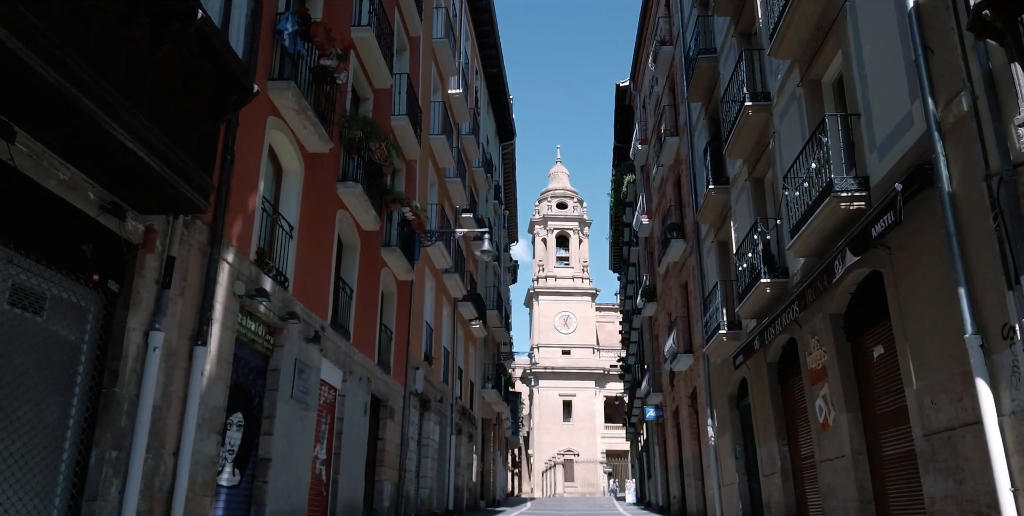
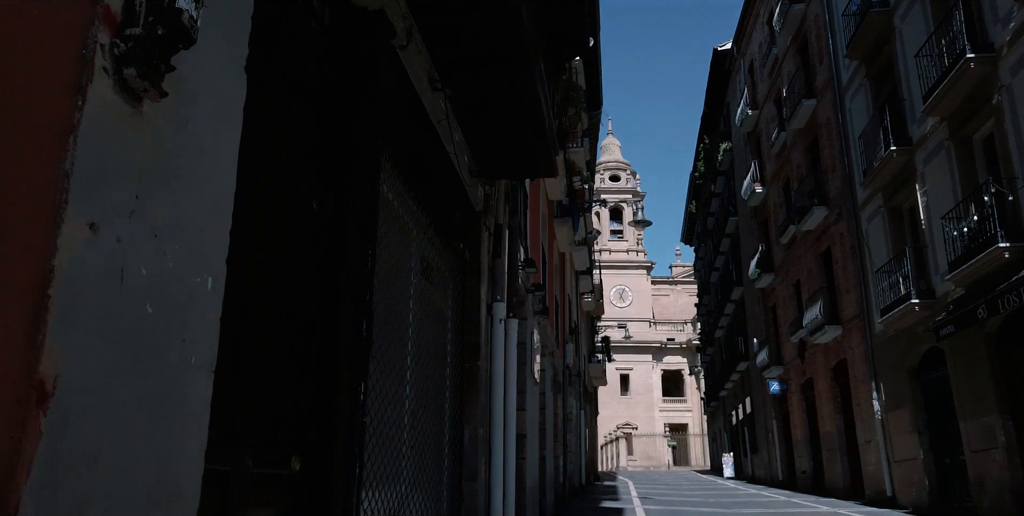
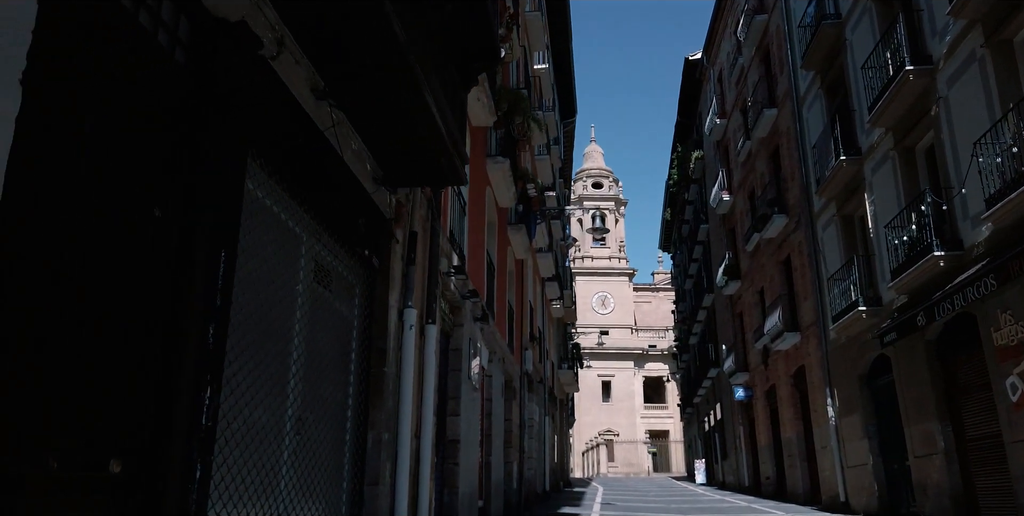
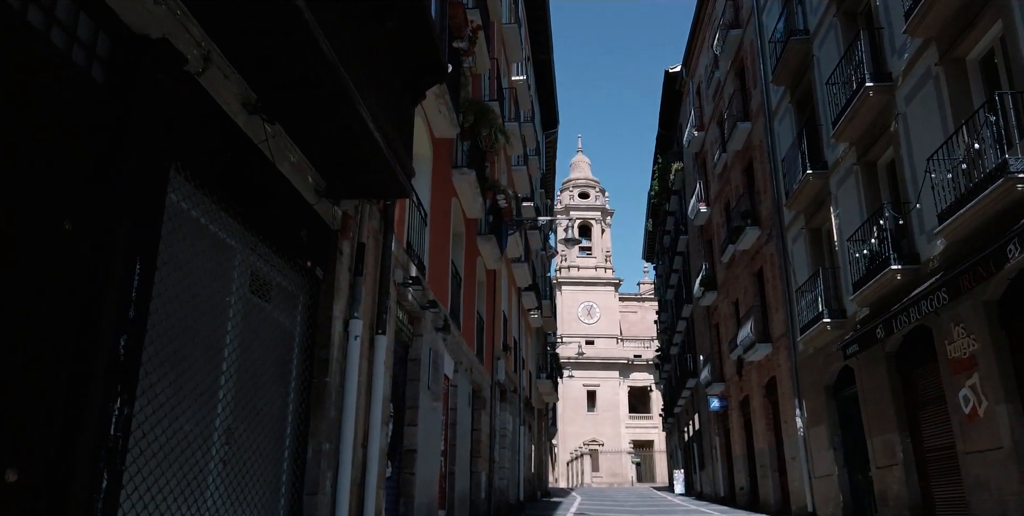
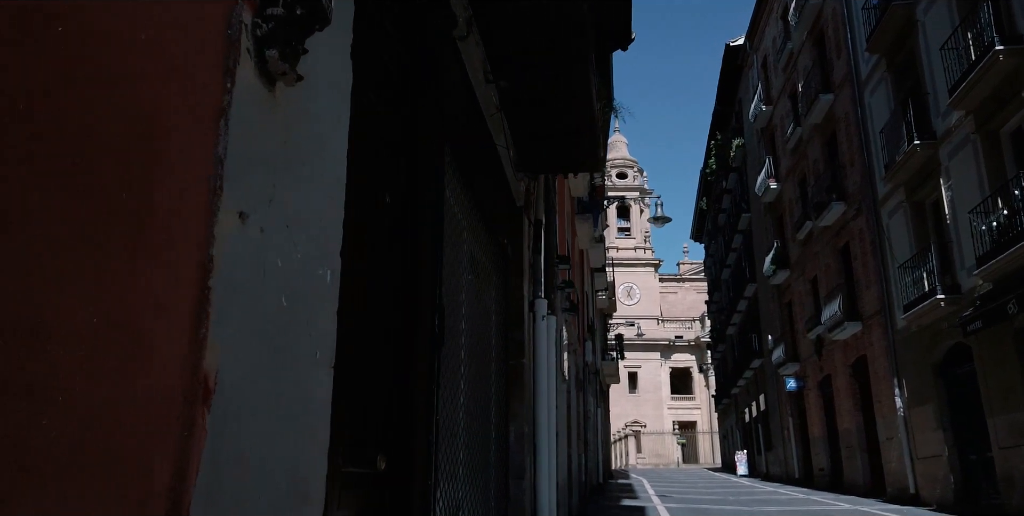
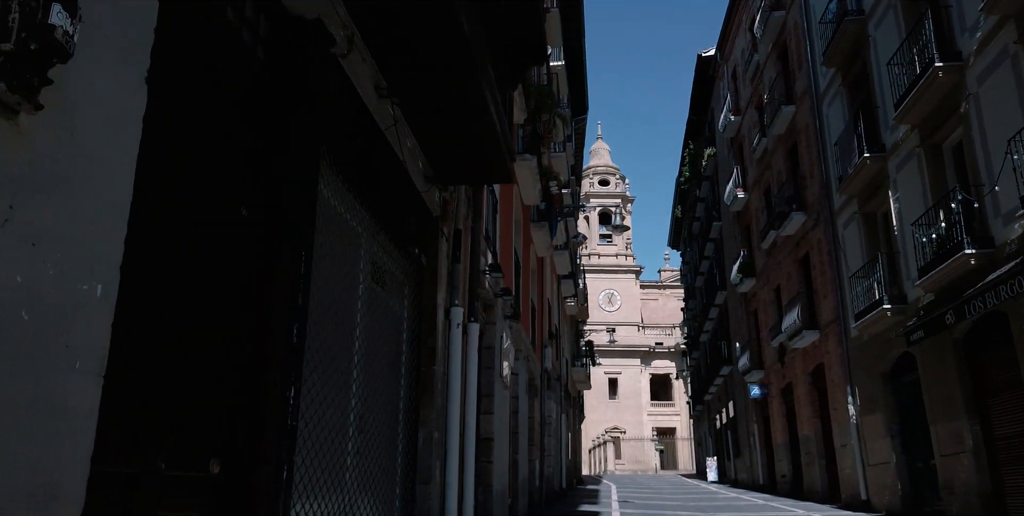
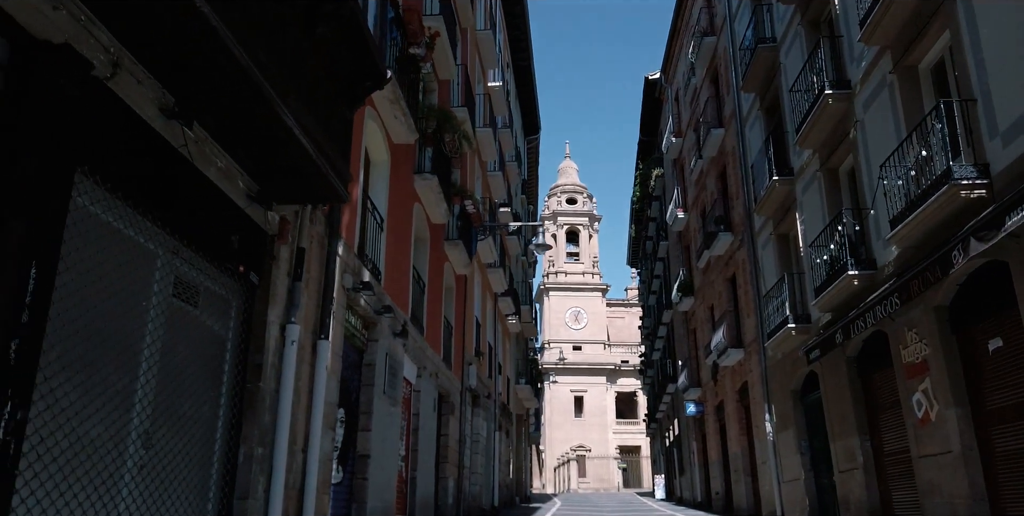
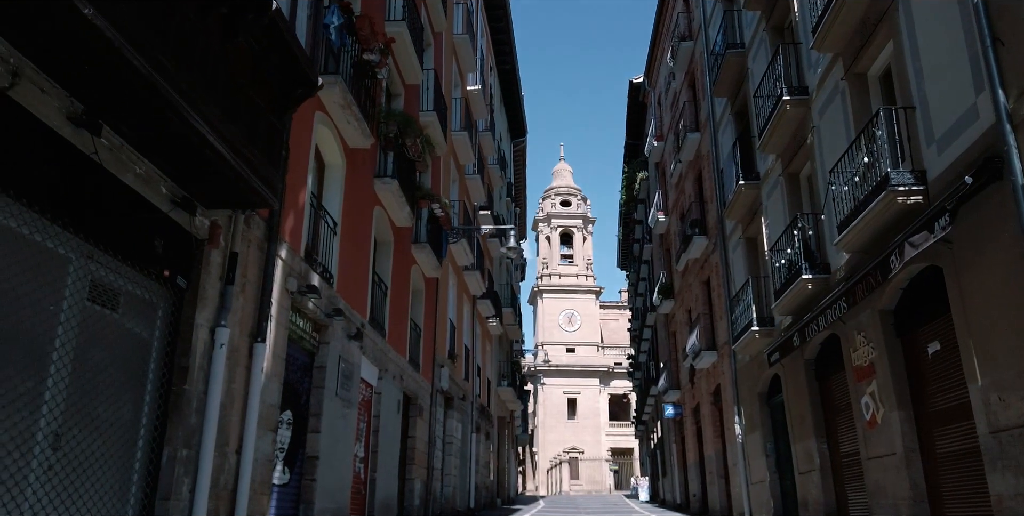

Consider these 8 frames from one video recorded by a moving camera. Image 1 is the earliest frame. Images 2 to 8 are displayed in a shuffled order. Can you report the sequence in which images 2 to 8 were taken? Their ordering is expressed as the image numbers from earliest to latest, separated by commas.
8, 7, 4, 3, 6, 2, 5
